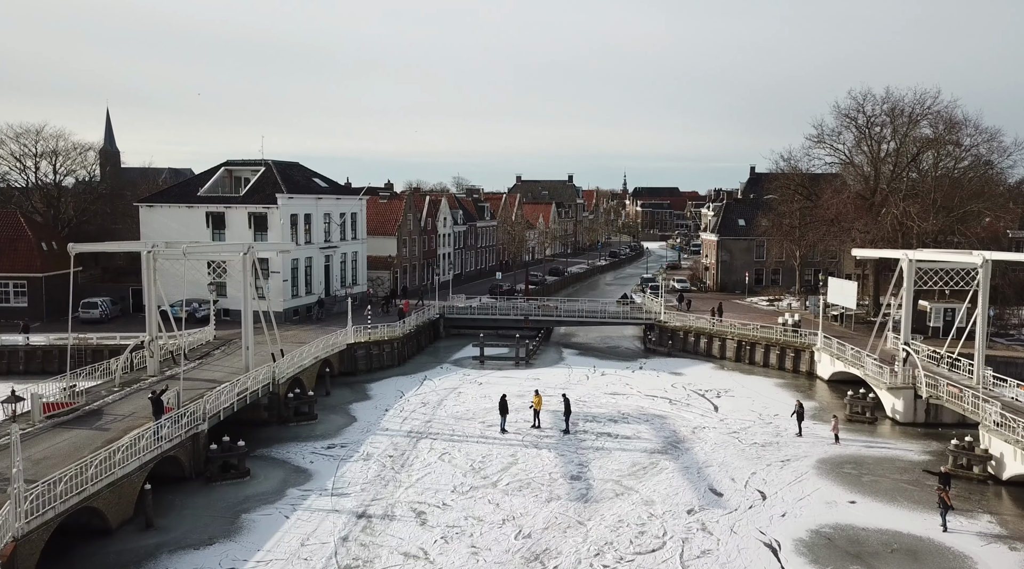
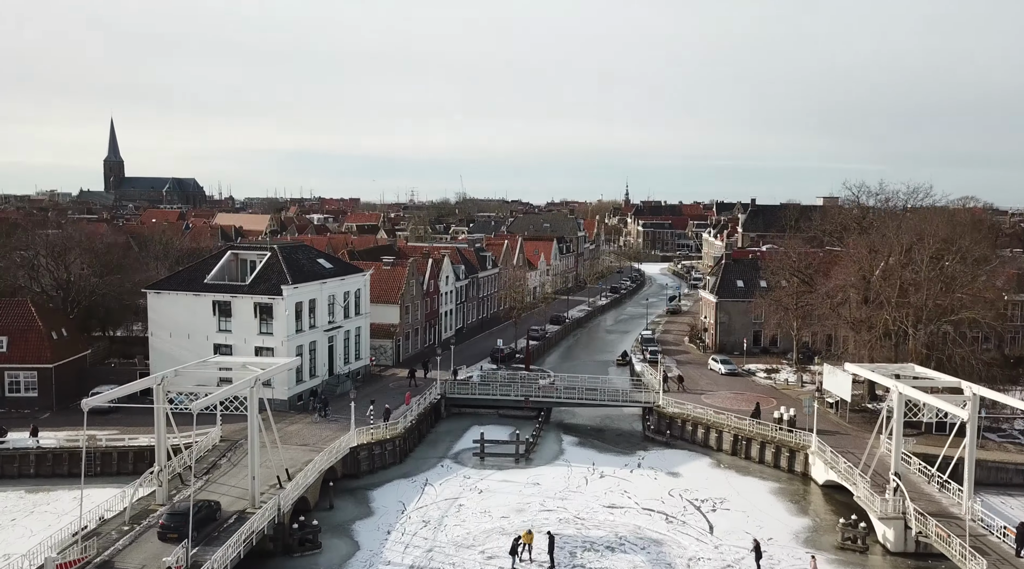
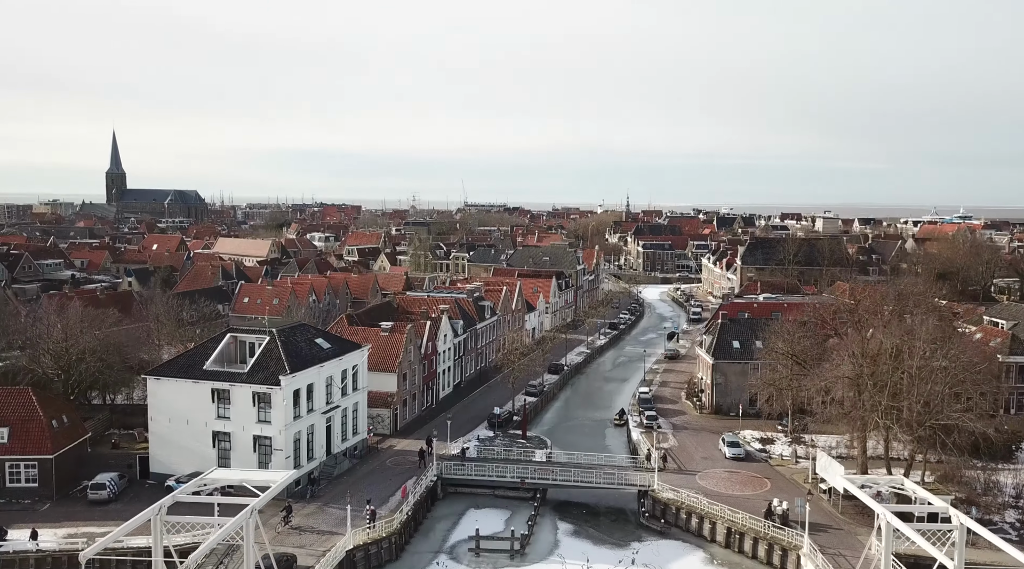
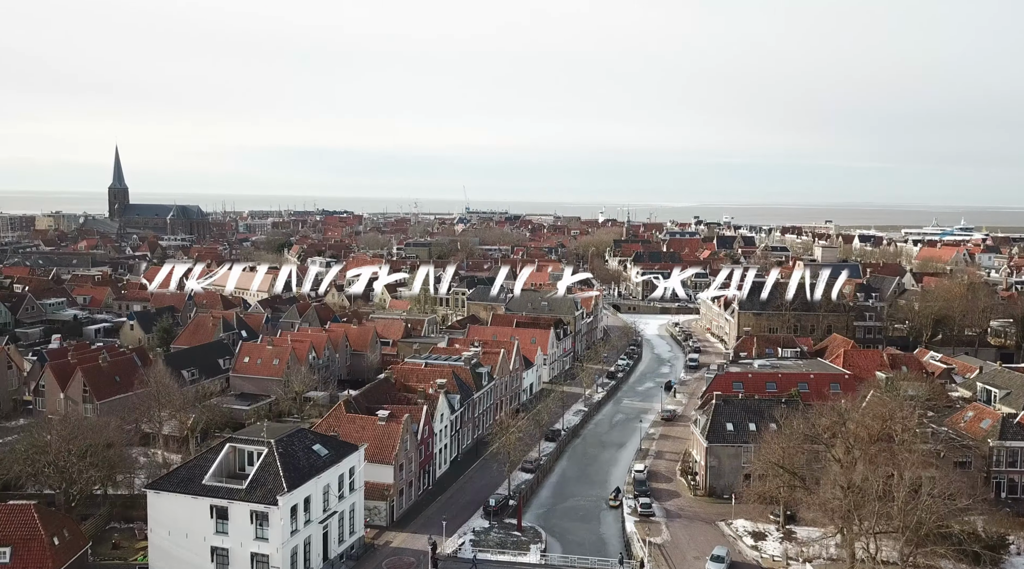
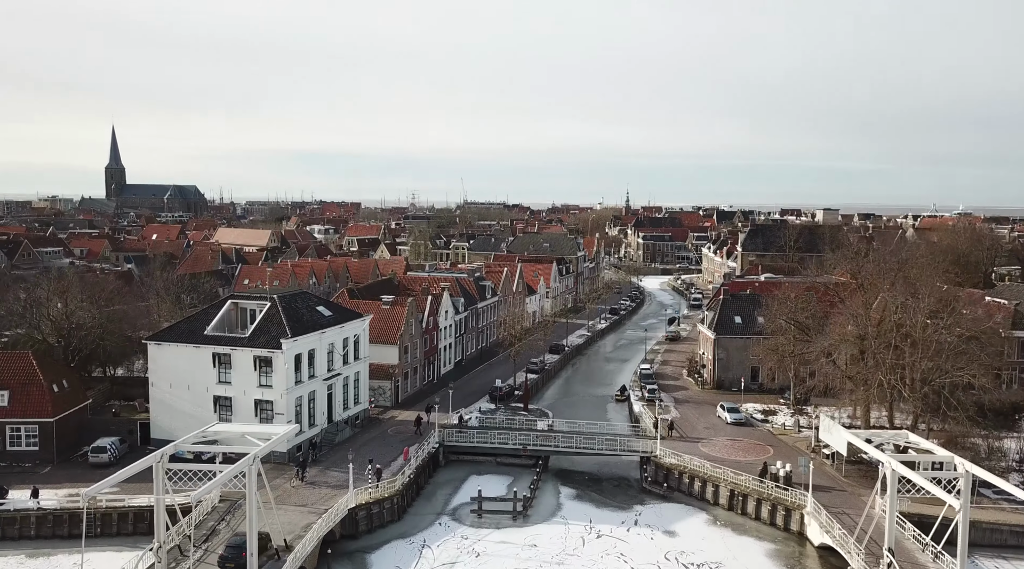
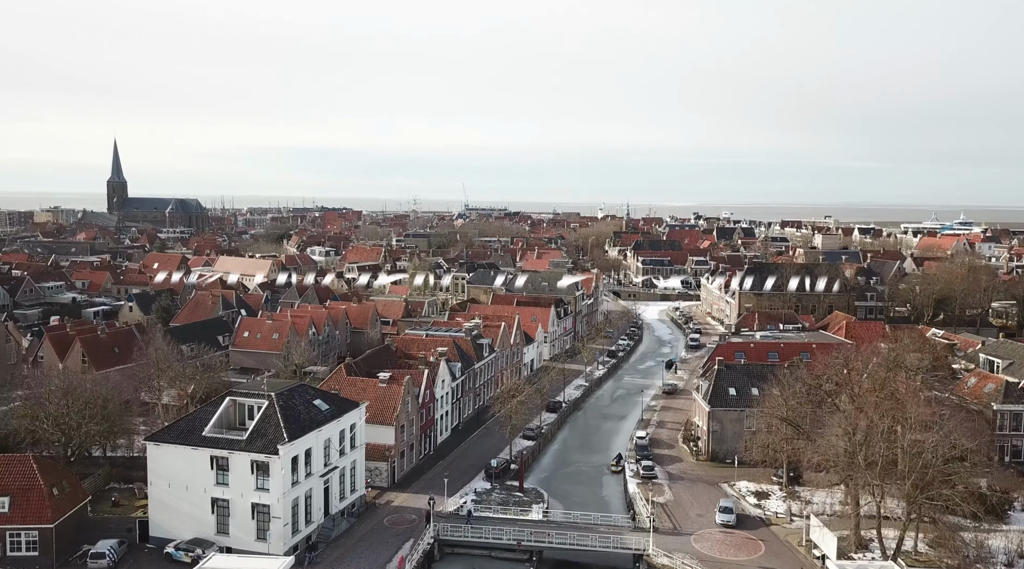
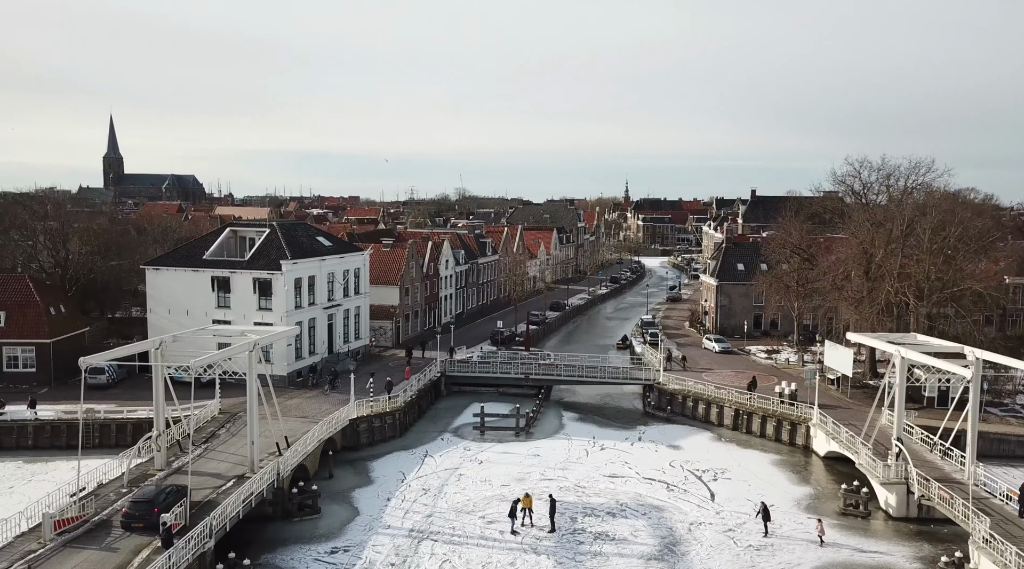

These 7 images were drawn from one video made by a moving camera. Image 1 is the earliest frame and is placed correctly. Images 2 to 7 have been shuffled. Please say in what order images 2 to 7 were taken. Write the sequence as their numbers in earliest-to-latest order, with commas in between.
7, 2, 5, 3, 6, 4
